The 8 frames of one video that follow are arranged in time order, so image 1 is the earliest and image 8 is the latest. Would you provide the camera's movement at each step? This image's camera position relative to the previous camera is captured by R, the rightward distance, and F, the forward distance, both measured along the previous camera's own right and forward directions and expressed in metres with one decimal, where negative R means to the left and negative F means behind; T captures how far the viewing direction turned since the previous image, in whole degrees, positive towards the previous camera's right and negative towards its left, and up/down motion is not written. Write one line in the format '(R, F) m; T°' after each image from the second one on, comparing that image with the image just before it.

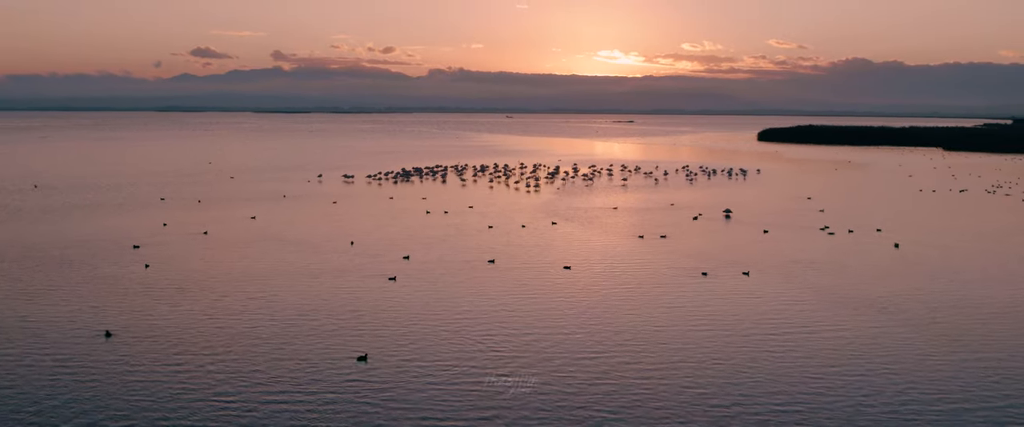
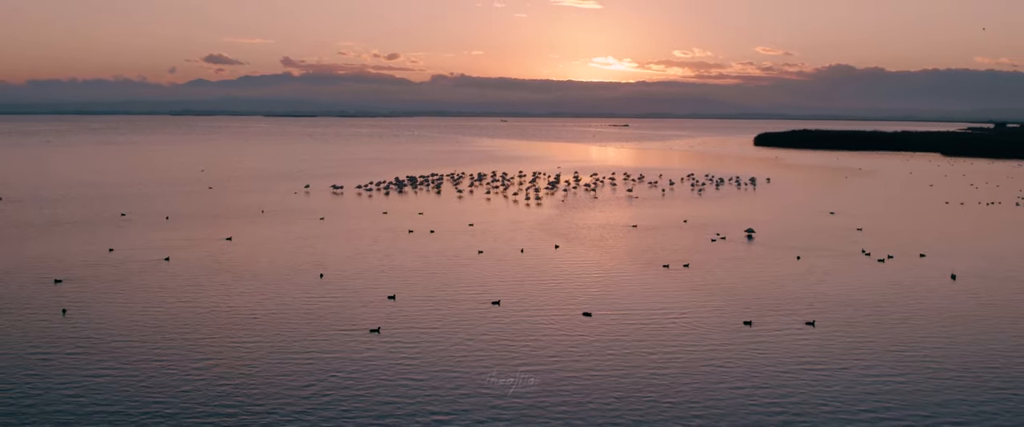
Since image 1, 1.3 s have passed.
(0.0, +3.0) m; 0°
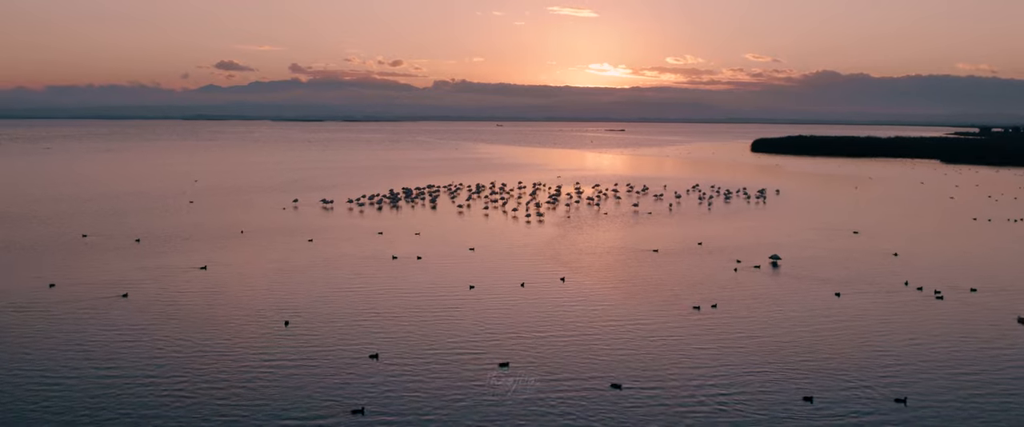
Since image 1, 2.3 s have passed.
(0.0, +2.6) m; 0°
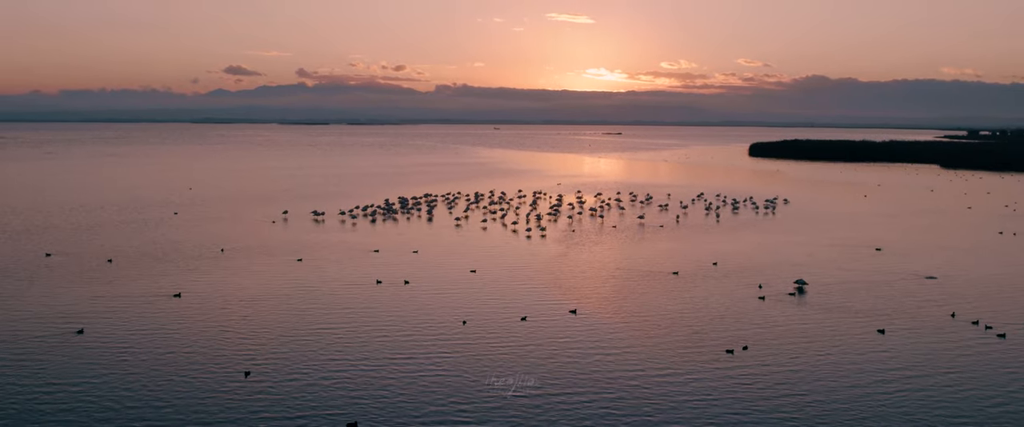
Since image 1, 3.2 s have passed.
(-0.1, +2.1) m; 0°
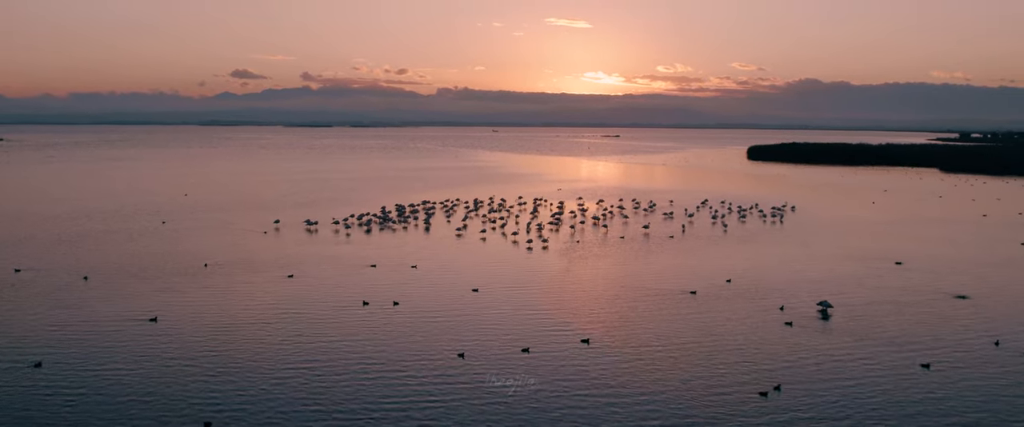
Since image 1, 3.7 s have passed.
(-0.1, +1.6) m; 0°
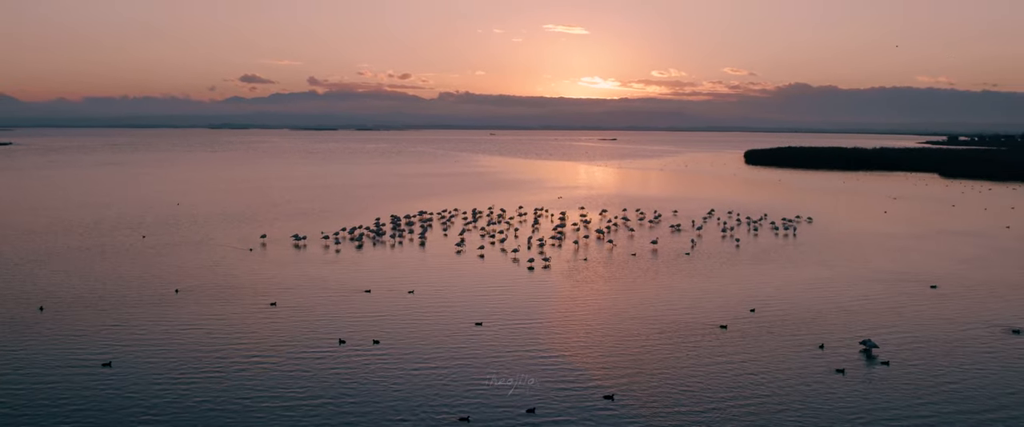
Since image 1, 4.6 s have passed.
(-0.1, +2.5) m; 0°
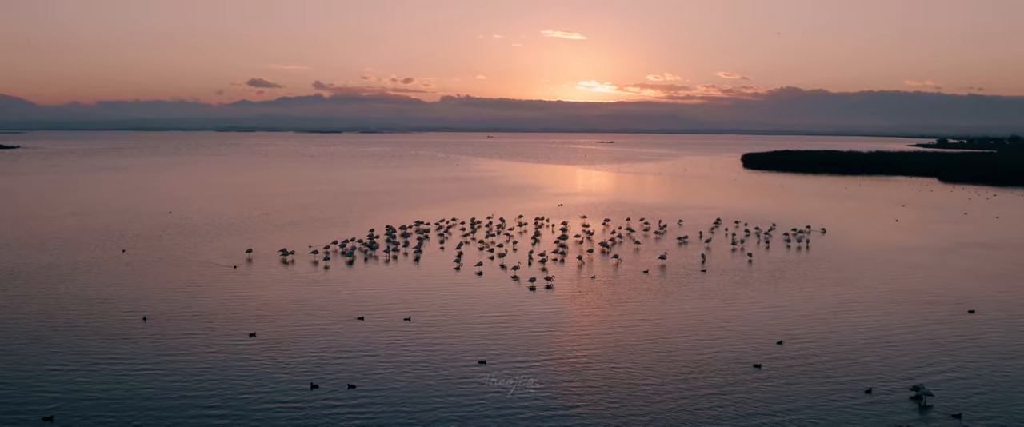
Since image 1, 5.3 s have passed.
(-0.1, +2.3) m; 0°
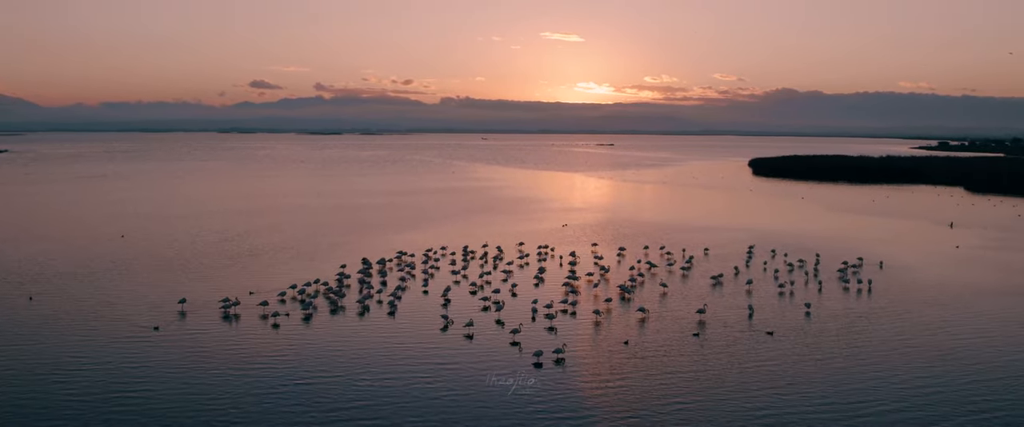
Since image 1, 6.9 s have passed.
(0.0, +8.3) m; 0°
